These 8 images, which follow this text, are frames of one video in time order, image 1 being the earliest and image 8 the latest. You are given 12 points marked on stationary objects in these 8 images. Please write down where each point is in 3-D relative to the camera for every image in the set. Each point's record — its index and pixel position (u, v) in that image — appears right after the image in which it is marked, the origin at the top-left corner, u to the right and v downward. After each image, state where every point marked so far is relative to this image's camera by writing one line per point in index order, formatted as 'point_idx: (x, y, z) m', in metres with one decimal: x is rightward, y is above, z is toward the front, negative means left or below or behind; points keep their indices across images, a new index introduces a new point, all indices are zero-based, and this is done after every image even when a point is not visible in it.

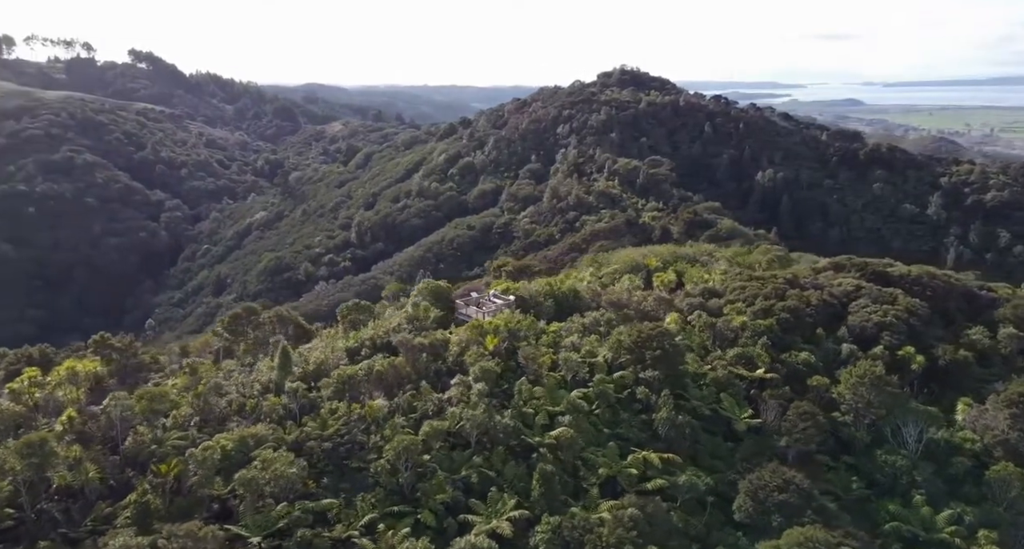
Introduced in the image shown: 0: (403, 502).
0: (-2.8, -5.9, +16.7) m
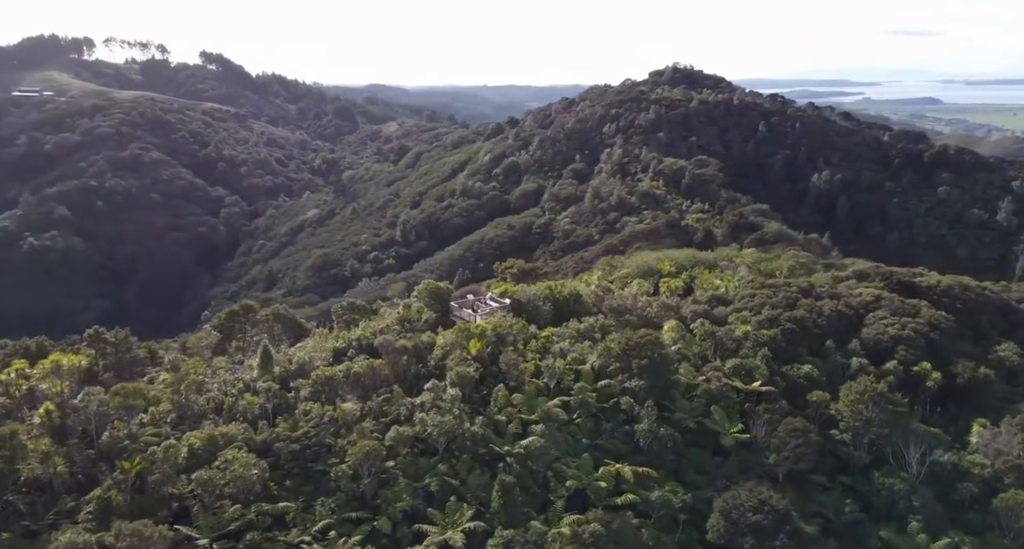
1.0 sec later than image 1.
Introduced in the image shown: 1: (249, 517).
0: (-3.8, -5.9, +16.3) m
1: (-6.4, -5.8, +15.5) m
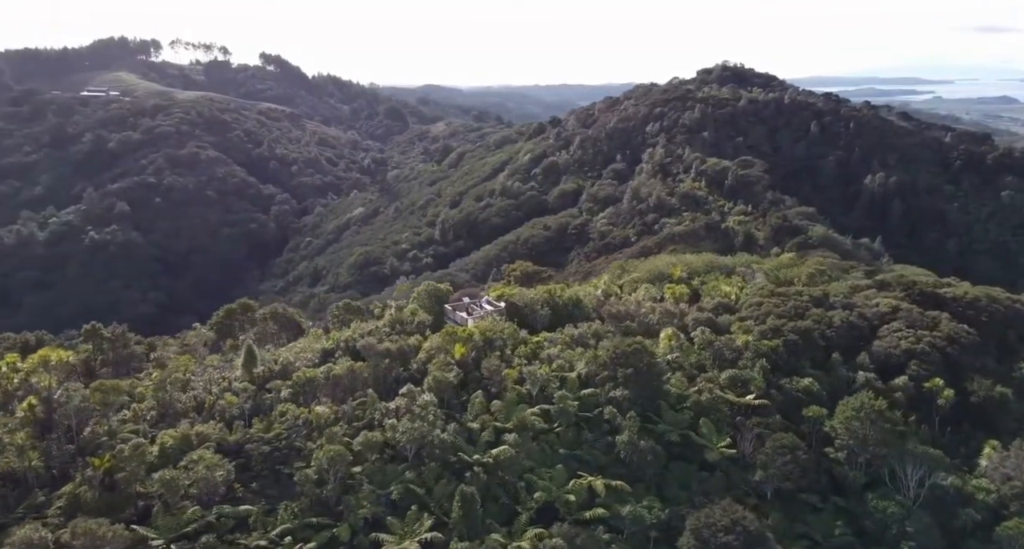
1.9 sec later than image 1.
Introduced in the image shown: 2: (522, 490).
0: (-4.7, -6.0, +16.1) m
1: (-7.3, -5.8, +15.4) m
2: (+0.3, -5.7, +17.1) m
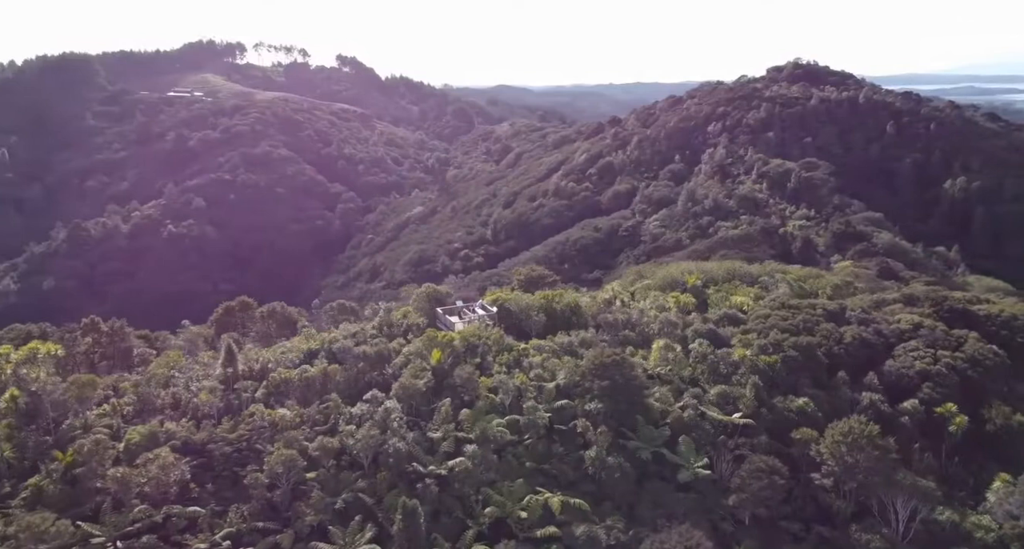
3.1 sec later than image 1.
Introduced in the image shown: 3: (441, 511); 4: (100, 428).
0: (-5.9, -6.1, +16.0) m
1: (-8.6, -5.8, +15.5) m
2: (-0.9, -5.9, +16.6) m
3: (-1.8, -6.0, +16.4) m
4: (-12.1, -4.5, +19.1) m
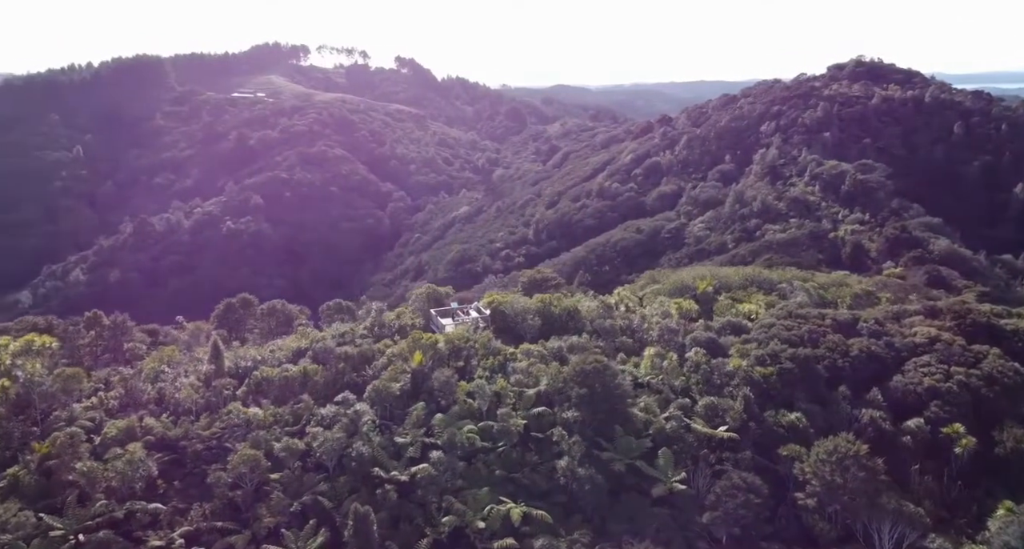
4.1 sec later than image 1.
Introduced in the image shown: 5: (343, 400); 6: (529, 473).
0: (-6.9, -6.1, +16.0) m
1: (-9.6, -5.8, +15.7) m
2: (-1.9, -6.0, +16.3) m
3: (-2.8, -6.1, +16.2) m
4: (-12.9, -4.4, +19.4) m
5: (-4.9, -3.7, +19.1) m
6: (+0.5, -5.6, +18.3) m
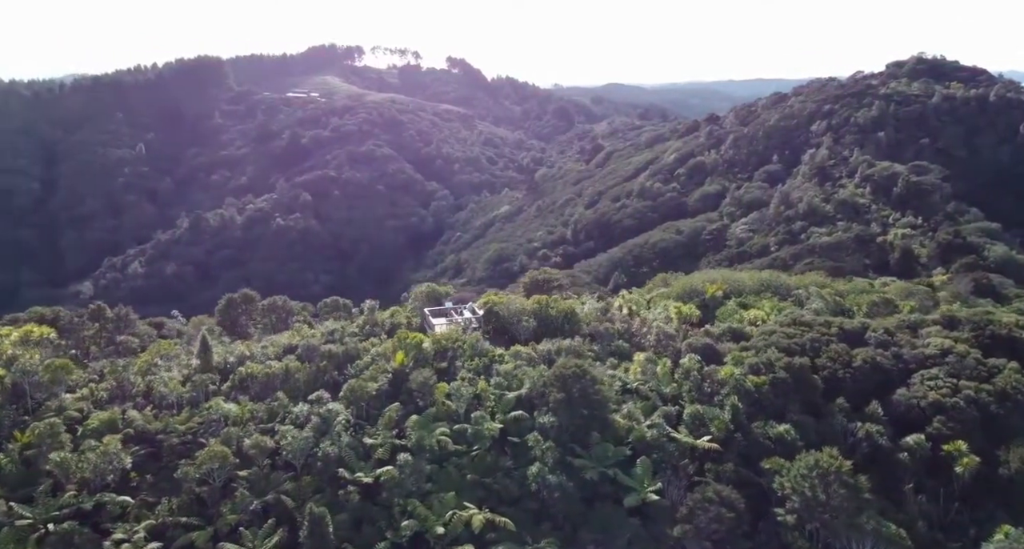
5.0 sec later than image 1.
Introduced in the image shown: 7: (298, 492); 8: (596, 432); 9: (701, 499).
0: (-7.8, -6.0, +16.1) m
1: (-10.6, -5.7, +15.9) m
2: (-2.8, -6.0, +16.1) m
3: (-3.7, -6.1, +16.1) m
4: (-13.6, -4.2, +19.9) m
5: (-5.7, -3.6, +19.1) m
6: (-0.3, -5.6, +18.0) m
7: (-5.4, -5.5, +16.5) m
8: (+2.5, -4.7, +19.2) m
9: (+5.0, -5.9, +16.9) m
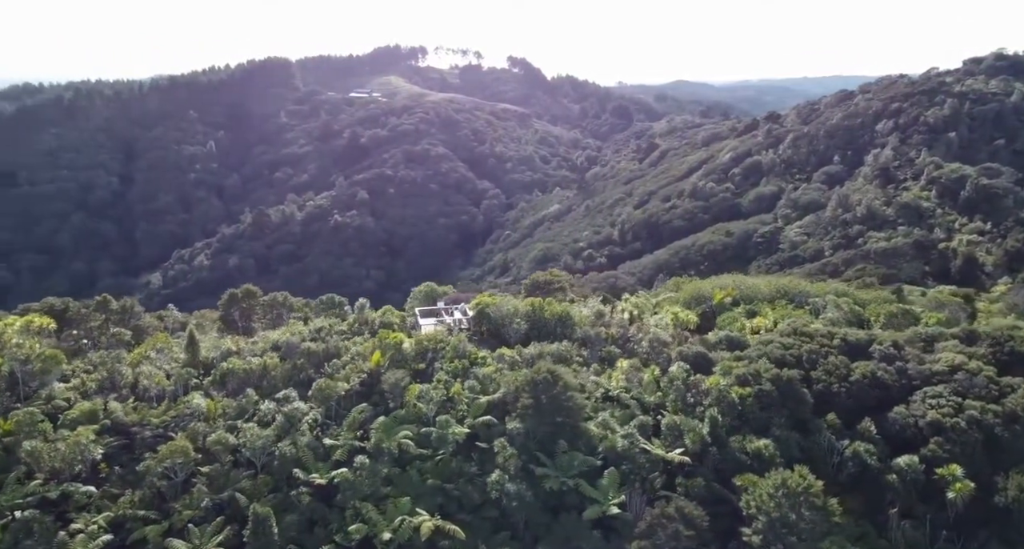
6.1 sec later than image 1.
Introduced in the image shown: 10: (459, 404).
0: (-9.0, -5.9, +16.4) m
1: (-11.7, -5.5, +16.4) m
2: (-4.0, -6.0, +16.1) m
3: (-4.9, -6.1, +16.1) m
4: (-14.4, -4.0, +20.5) m
5: (-6.6, -3.6, +19.2) m
6: (-1.4, -5.7, +17.7) m
7: (-6.6, -5.5, +16.6) m
8: (+1.6, -4.8, +18.8) m
9: (+3.8, -6.1, +16.3) m
10: (-1.6, -4.0, +19.9) m
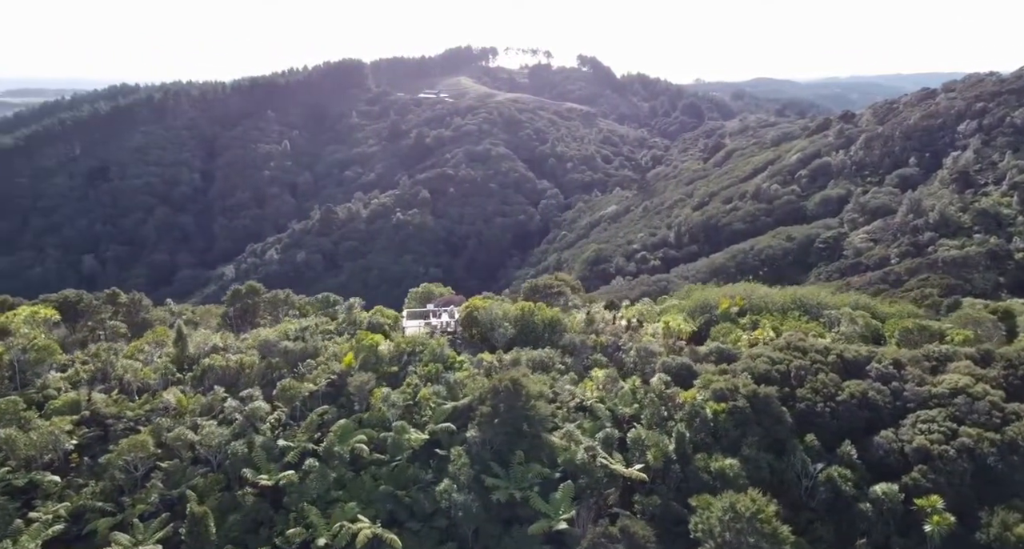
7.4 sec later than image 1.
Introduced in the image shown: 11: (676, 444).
0: (-10.4, -5.9, +17.0) m
1: (-13.1, -5.5, +17.2) m
2: (-5.4, -6.1, +16.3) m
3: (-6.3, -6.2, +16.3) m
4: (-15.5, -3.8, +21.5) m
5: (-7.7, -3.6, +19.6) m
6: (-2.7, -5.9, +17.7) m
7: (-7.9, -5.5, +17.0) m
8: (+0.4, -5.1, +18.6) m
9: (+2.4, -6.4, +15.9) m
10: (-2.7, -4.2, +19.9) m
11: (+4.9, -5.0, +19.0) m
